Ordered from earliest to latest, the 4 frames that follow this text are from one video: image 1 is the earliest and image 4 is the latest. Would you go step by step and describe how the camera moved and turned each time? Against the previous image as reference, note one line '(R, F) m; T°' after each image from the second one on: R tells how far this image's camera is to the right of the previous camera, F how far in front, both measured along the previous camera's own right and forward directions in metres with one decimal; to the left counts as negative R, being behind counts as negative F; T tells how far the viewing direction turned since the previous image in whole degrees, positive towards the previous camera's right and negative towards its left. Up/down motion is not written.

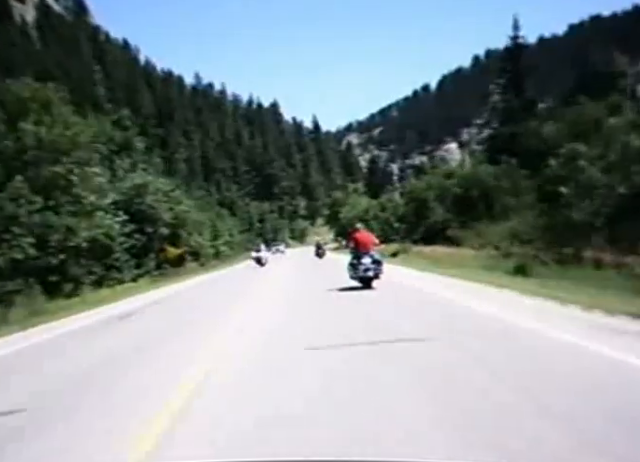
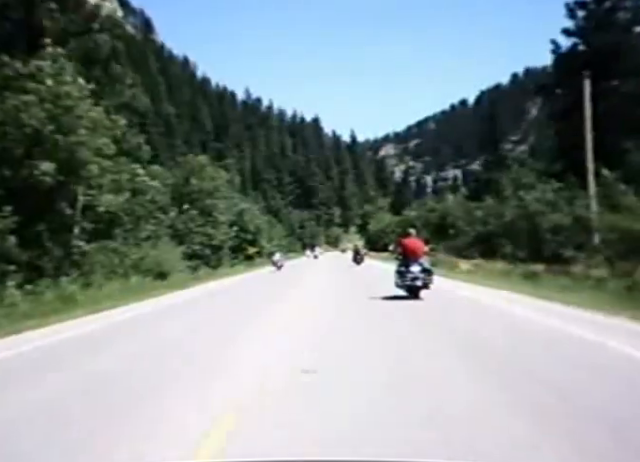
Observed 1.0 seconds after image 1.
(0.0, -2.2) m; -4°
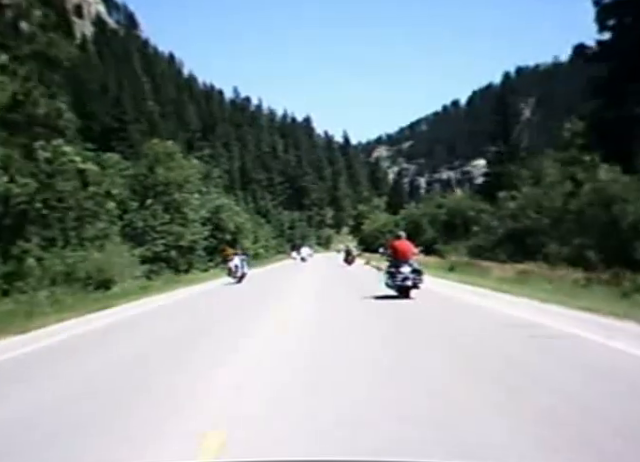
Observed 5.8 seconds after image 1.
(0.0, +0.9) m; +1°
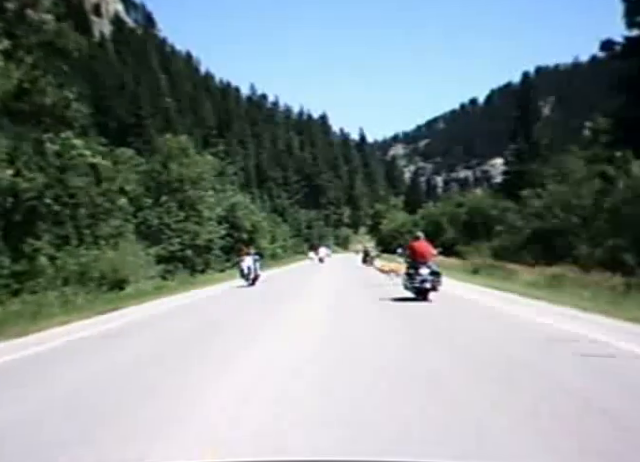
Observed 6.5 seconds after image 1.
(0.0, +0.1) m; -2°
